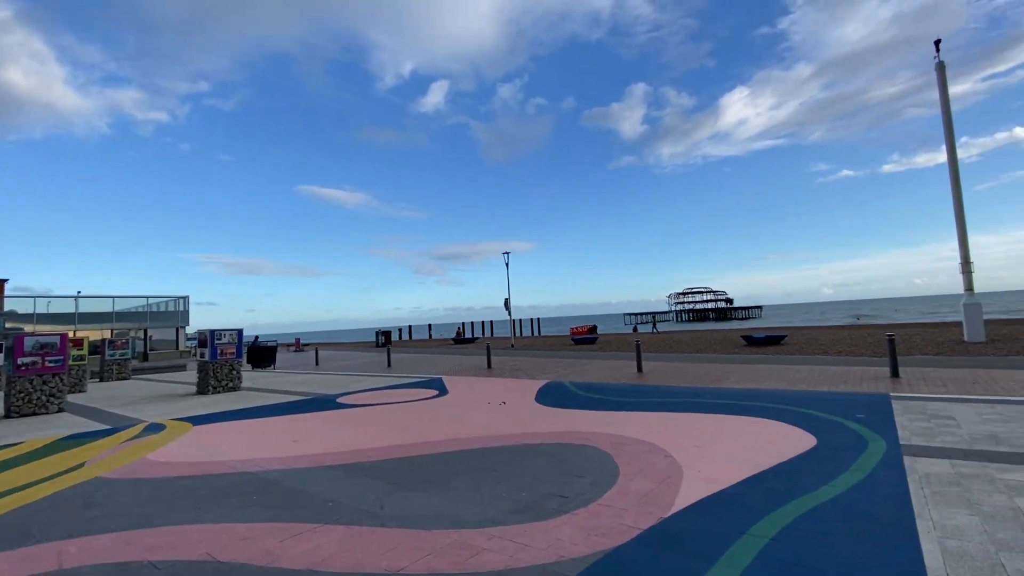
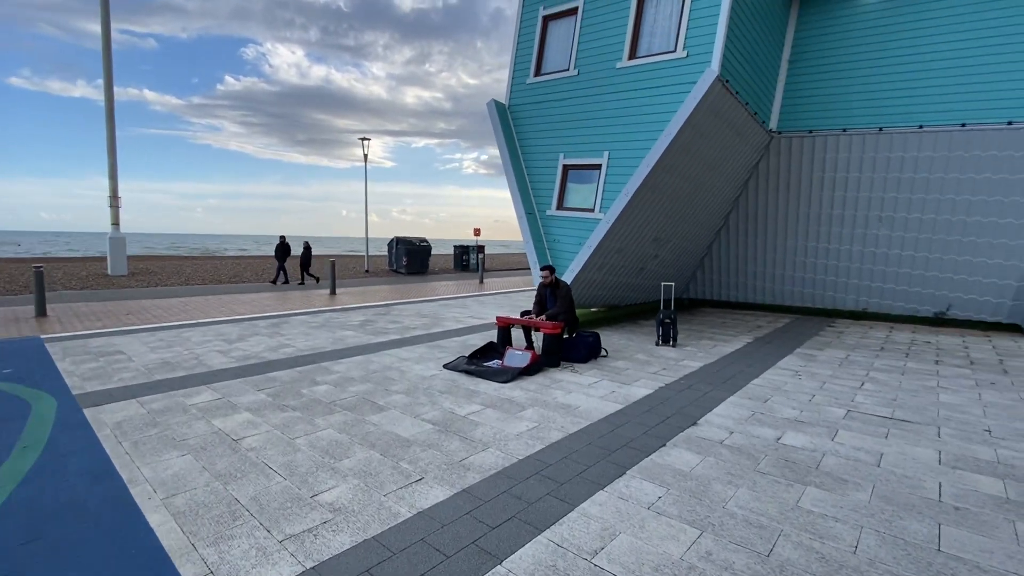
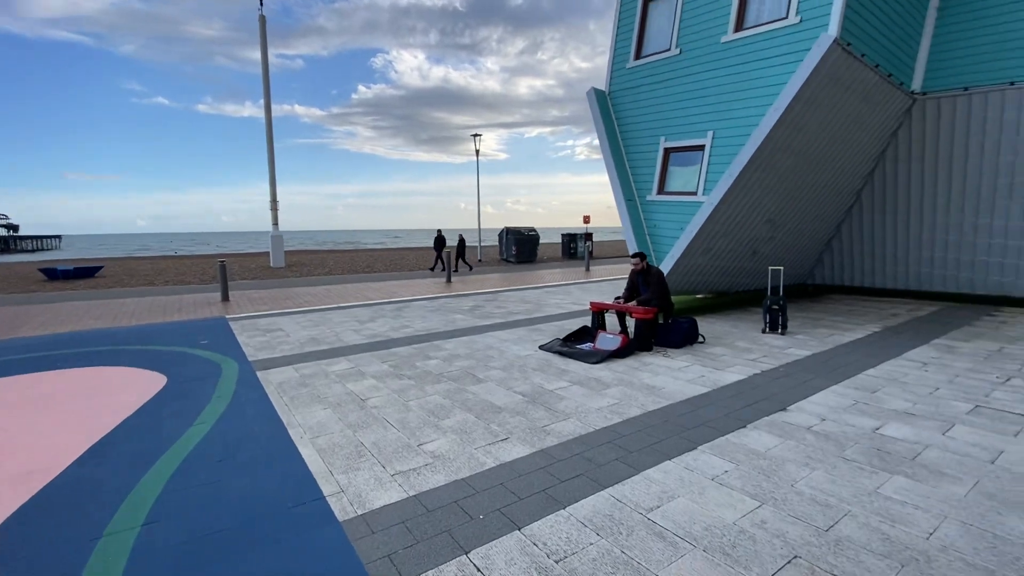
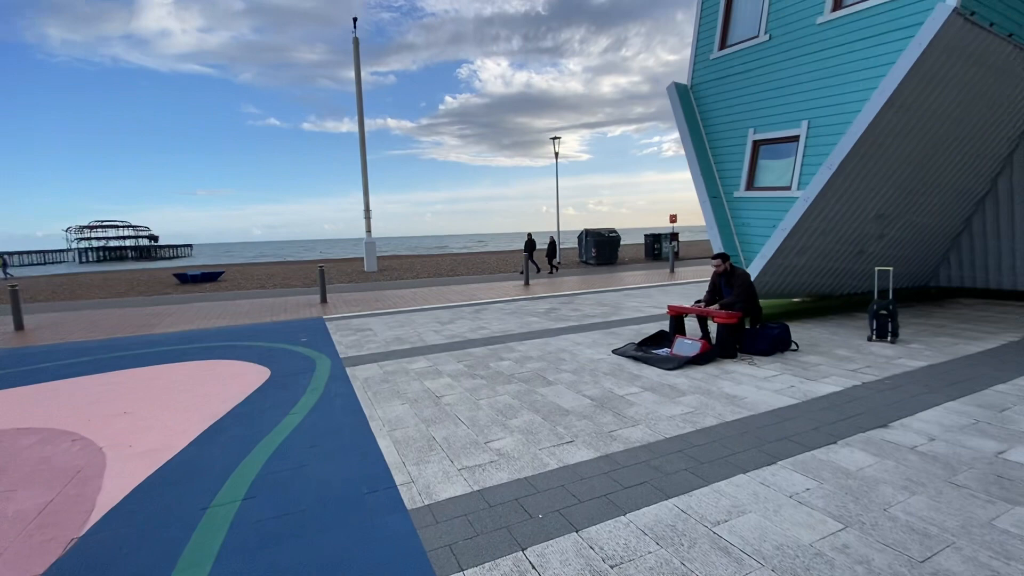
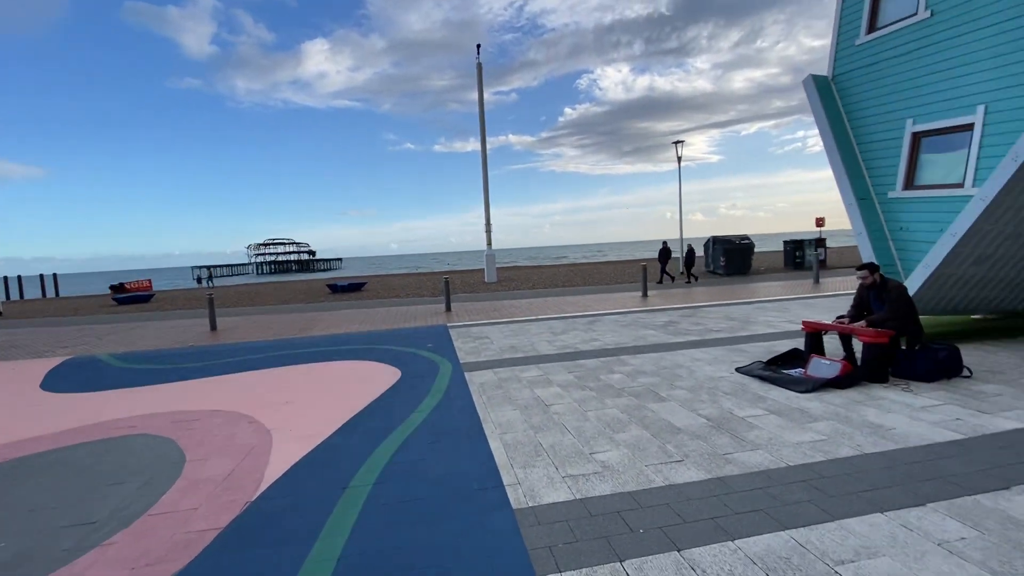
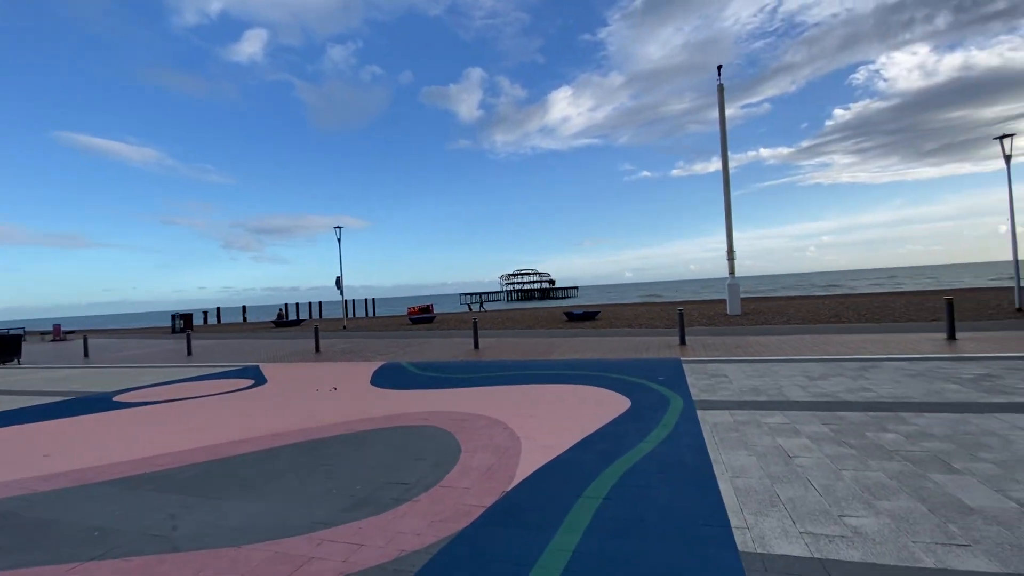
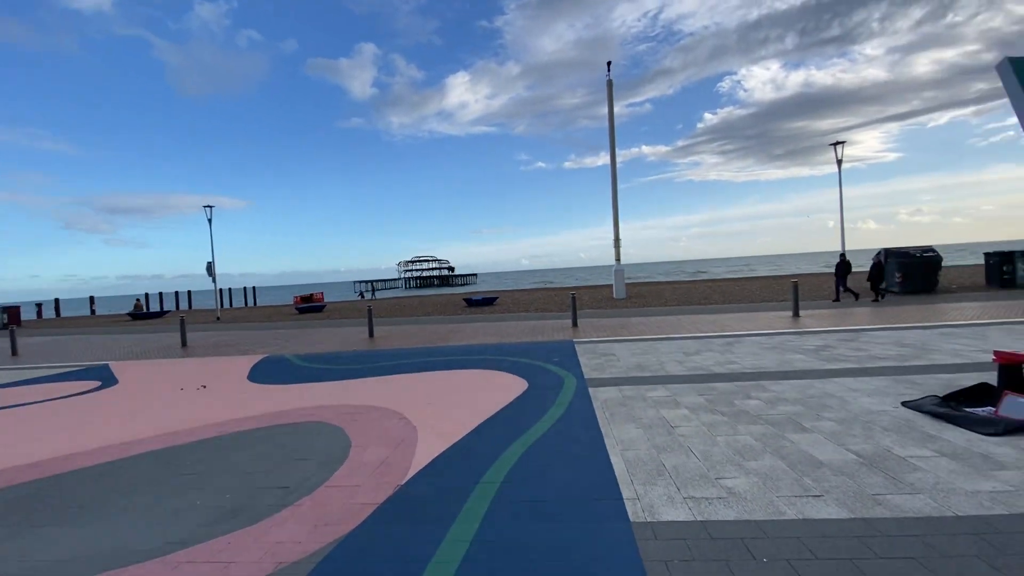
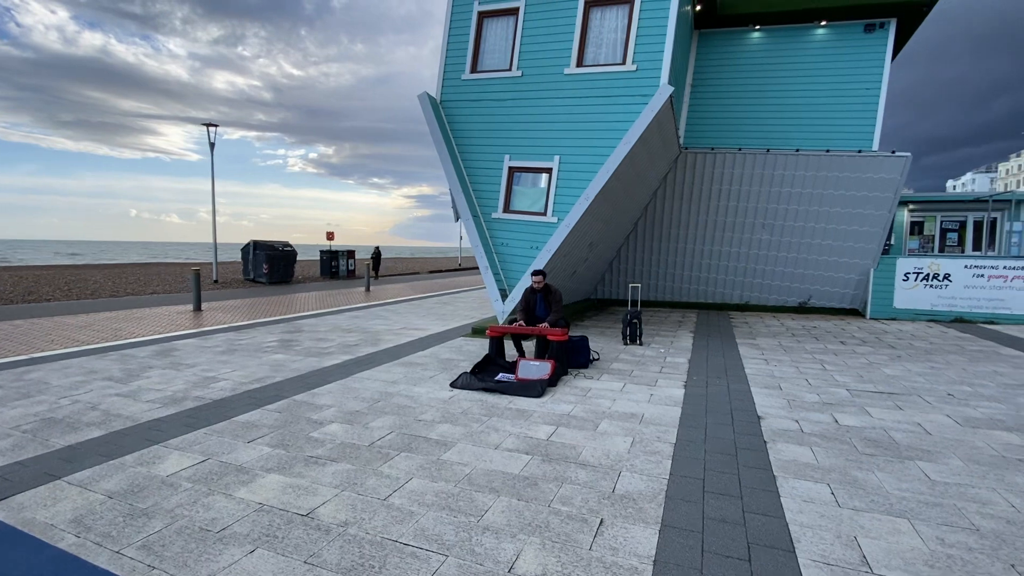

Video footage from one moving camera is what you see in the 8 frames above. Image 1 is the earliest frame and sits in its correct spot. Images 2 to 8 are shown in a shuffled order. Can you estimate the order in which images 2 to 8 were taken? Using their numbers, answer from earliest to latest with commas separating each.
6, 7, 5, 4, 3, 2, 8
